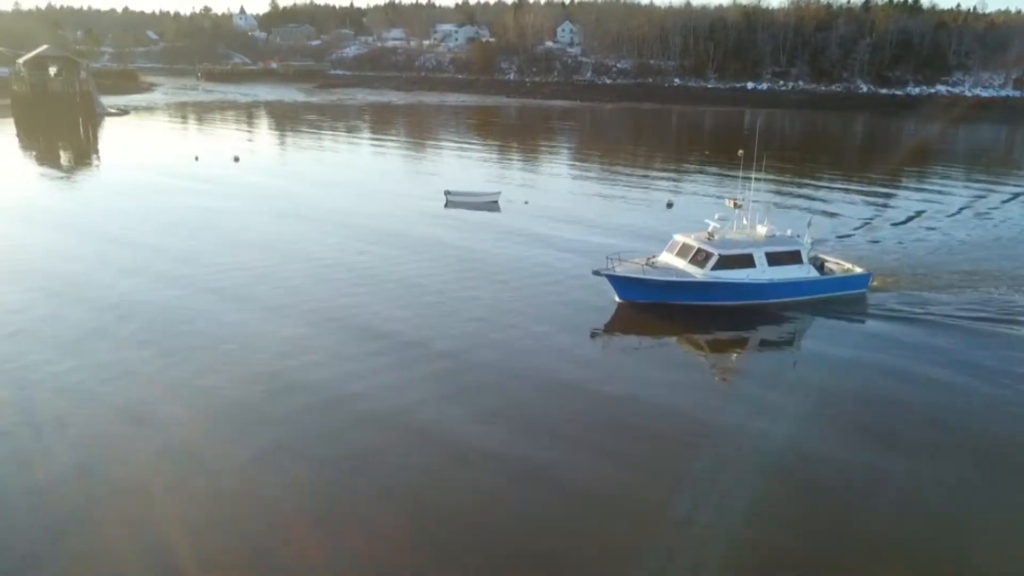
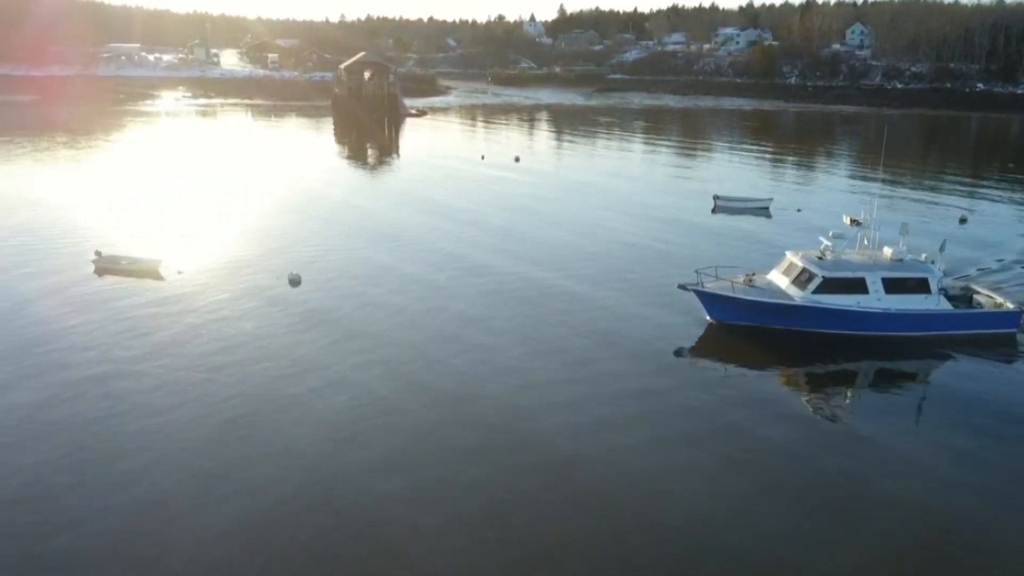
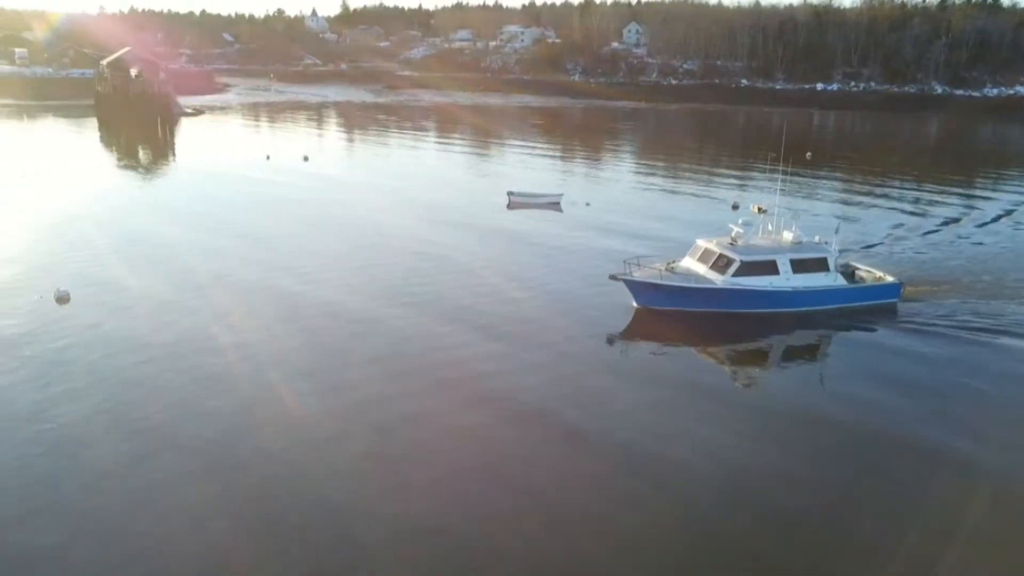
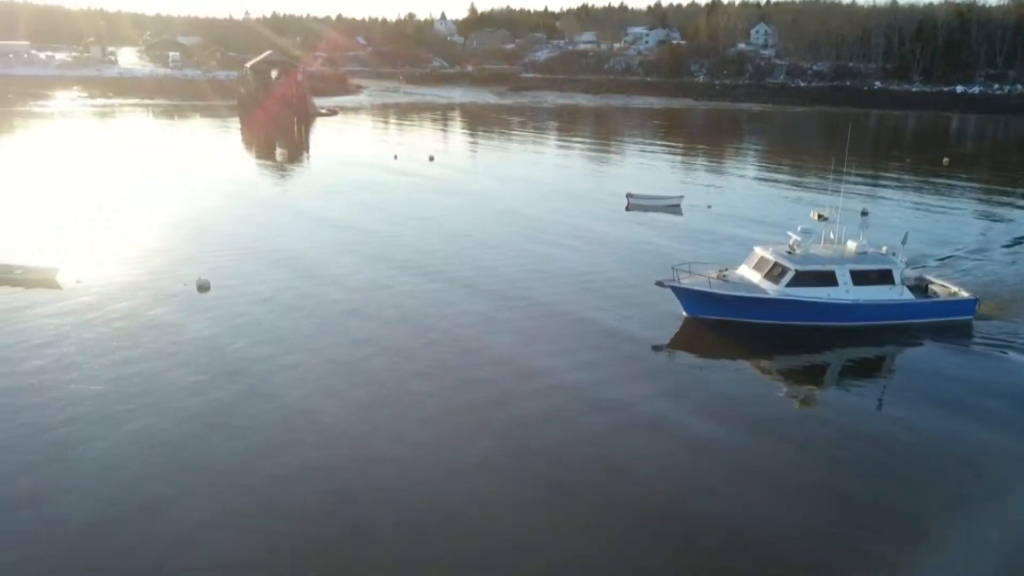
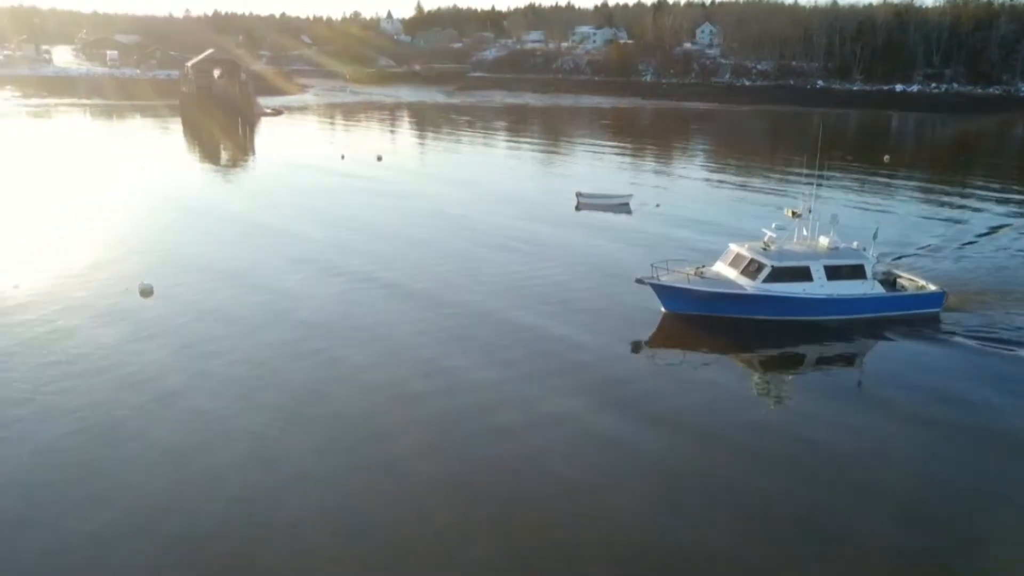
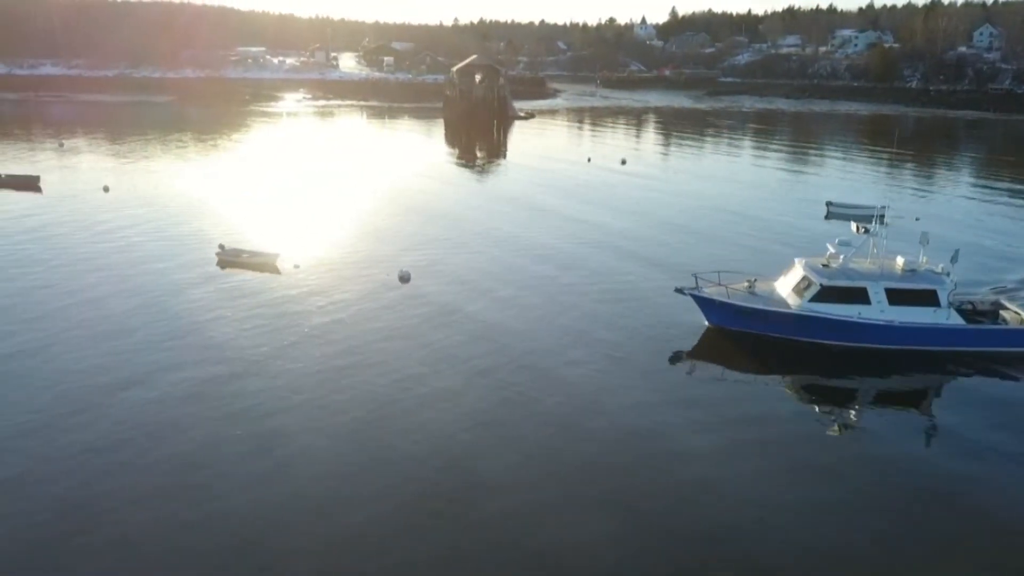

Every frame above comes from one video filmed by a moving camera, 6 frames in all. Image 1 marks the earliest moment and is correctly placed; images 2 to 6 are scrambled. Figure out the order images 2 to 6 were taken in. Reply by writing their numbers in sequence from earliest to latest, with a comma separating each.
3, 5, 4, 2, 6
